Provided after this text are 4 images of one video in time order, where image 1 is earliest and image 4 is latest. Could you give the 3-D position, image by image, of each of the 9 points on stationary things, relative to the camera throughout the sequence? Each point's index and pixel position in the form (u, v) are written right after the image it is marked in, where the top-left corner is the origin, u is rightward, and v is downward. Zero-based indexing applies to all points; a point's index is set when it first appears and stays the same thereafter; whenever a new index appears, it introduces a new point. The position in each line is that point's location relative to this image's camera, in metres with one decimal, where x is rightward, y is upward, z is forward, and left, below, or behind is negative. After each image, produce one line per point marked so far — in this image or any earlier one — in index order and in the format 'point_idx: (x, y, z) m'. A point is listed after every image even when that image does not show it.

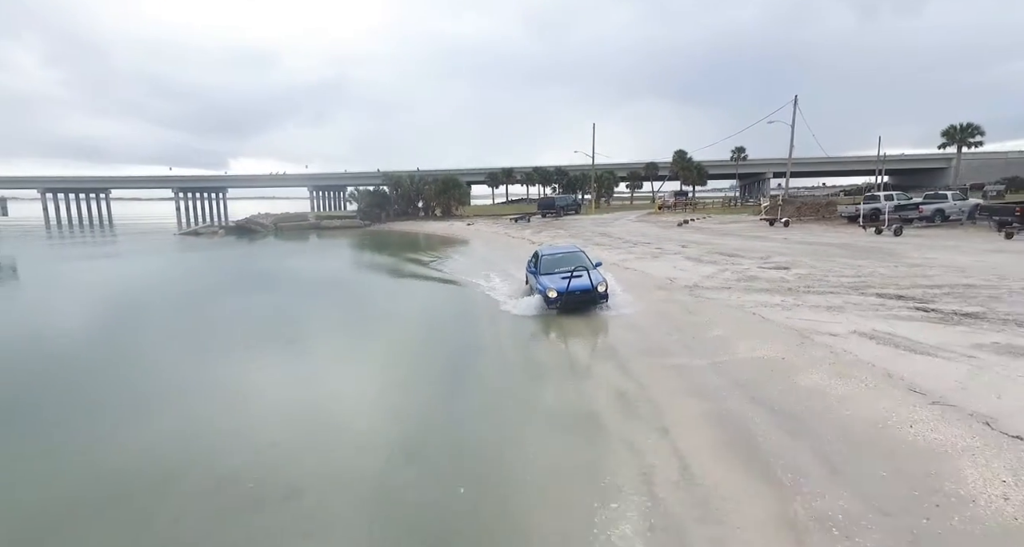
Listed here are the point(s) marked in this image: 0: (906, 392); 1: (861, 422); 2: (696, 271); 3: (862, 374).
0: (+5.4, -1.6, +6.3) m
1: (+4.3, -1.9, +5.6) m
2: (+6.2, +0.1, +16.6) m
3: (+5.4, -1.5, +7.1) m
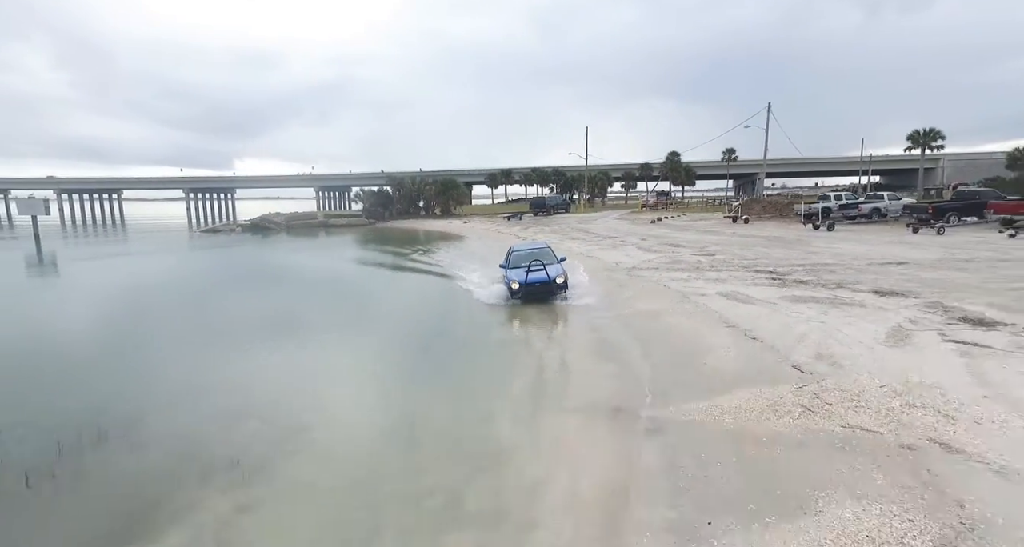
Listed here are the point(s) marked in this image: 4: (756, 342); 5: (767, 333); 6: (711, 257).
0: (+4.4, -1.1, +10.3) m
1: (+3.3, -1.3, +9.6) m
2: (+5.3, +0.7, +20.6) m
3: (+4.4, -1.0, +11.1) m
4: (+4.5, -1.2, +8.9) m
5: (+4.9, -1.1, +9.3) m
6: (+7.6, +0.7, +18.8) m
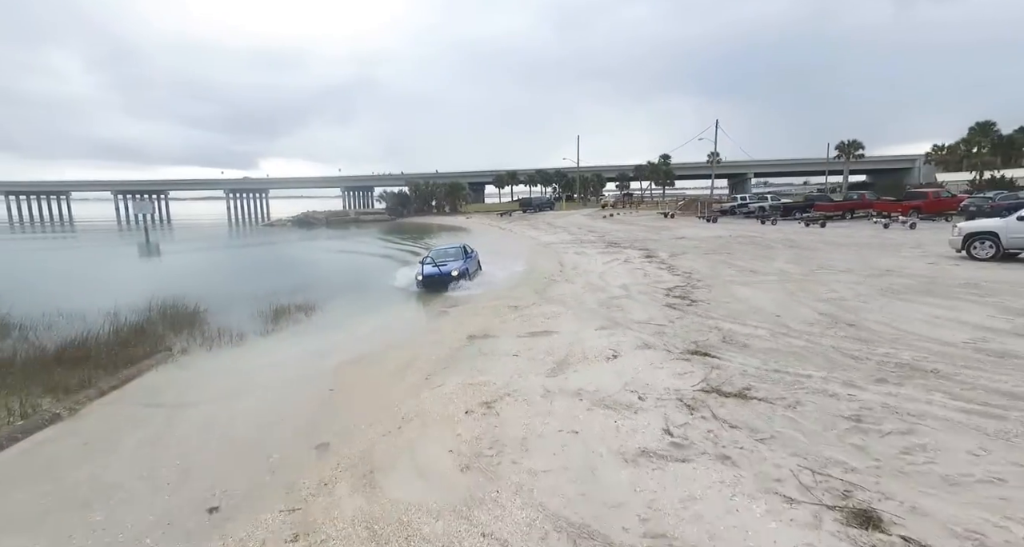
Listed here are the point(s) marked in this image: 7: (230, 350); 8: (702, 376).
0: (+2.0, +0.5, +22.5) m
1: (+0.9, +0.2, +21.9) m
2: (+3.3, +2.3, +32.8) m
3: (+2.0, +0.6, +23.3) m
4: (+2.1, +0.3, +21.1) m
5: (+2.5, +0.4, +21.5) m
6: (+5.5, +2.3, +30.9) m
7: (-6.4, -1.6, +11.0) m
8: (+2.7, -1.4, +7.0) m
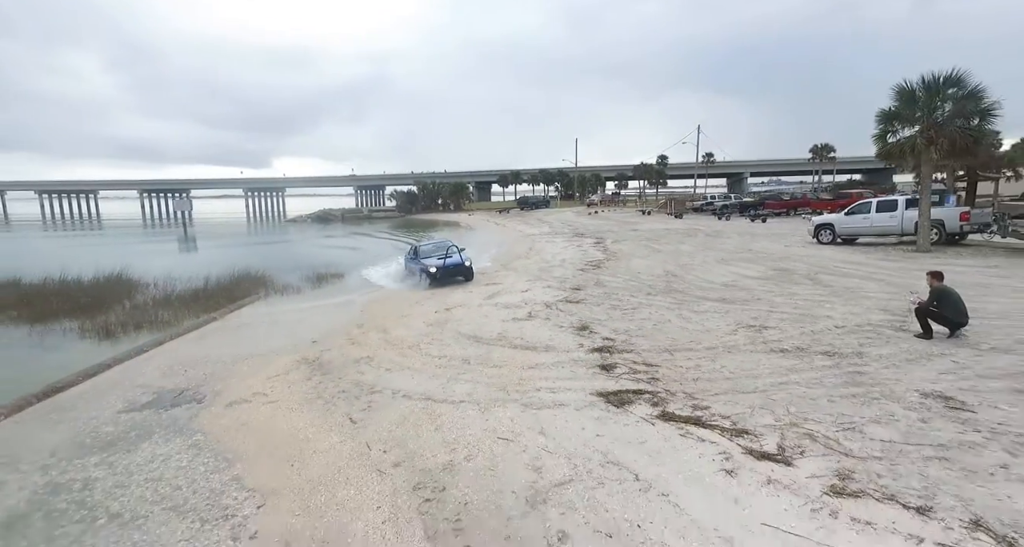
0: (+1.0, +1.4, +28.4) m
1: (-0.1, +1.1, +27.8) m
2: (+2.5, +3.2, +38.6) m
3: (+1.0, +1.5, +29.1) m
4: (+1.0, +1.2, +27.0) m
5: (+1.5, +1.3, +27.3) m
6: (+4.6, +3.2, +36.7) m
7: (-7.6, -0.7, +17.1) m
8: (+1.4, -0.6, +12.9) m
